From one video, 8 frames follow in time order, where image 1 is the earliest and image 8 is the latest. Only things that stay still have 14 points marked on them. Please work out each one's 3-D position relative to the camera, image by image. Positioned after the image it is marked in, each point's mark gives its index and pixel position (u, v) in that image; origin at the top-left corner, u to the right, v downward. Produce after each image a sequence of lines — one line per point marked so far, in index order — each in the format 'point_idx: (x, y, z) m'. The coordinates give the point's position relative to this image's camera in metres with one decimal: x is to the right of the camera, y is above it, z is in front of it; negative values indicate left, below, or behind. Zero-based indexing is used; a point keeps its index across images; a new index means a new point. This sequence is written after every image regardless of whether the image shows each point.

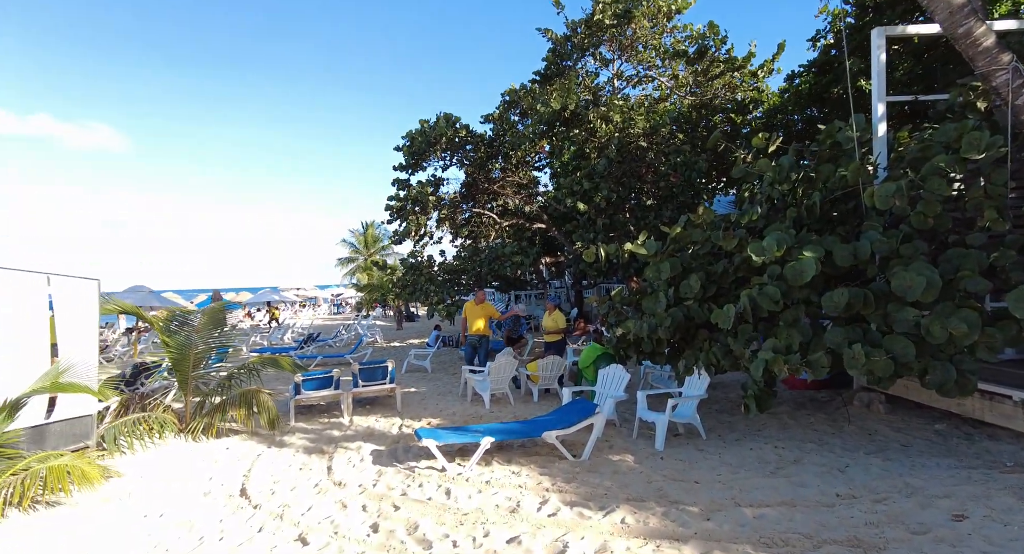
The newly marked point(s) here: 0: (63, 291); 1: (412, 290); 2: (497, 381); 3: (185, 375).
0: (-4.7, -0.2, +5.7) m
1: (-2.3, -0.3, +13.2) m
2: (-0.2, -1.5, +8.1) m
3: (-4.2, -1.2, +7.0) m
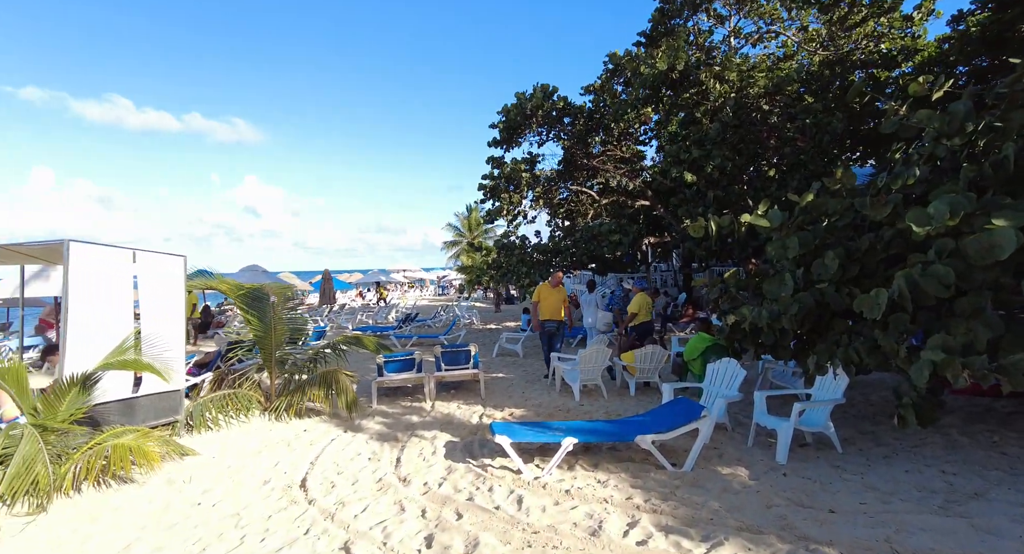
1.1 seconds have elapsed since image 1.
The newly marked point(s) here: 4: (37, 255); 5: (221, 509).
0: (-3.8, +0.1, +5.8) m
1: (-0.1, +0.1, +12.7) m
2: (+1.0, -1.3, +7.4) m
3: (-3.1, -1.0, +7.0) m
4: (-4.5, +0.2, +5.2) m
5: (-2.1, -1.6, +3.9) m
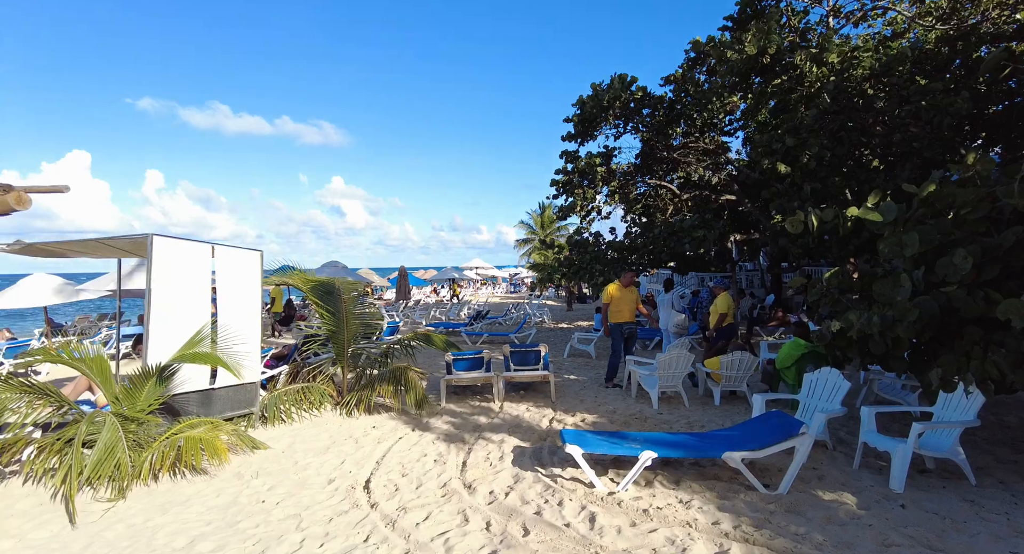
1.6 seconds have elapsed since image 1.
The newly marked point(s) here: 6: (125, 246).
0: (-3.0, +0.2, +5.9) m
1: (+1.5, +0.2, +12.2) m
2: (+1.9, -1.2, +6.8) m
3: (-2.2, -0.9, +7.0) m
4: (-3.8, +0.3, +5.4) m
5: (-1.6, -1.6, +3.8) m
6: (-3.7, +0.3, +5.3) m
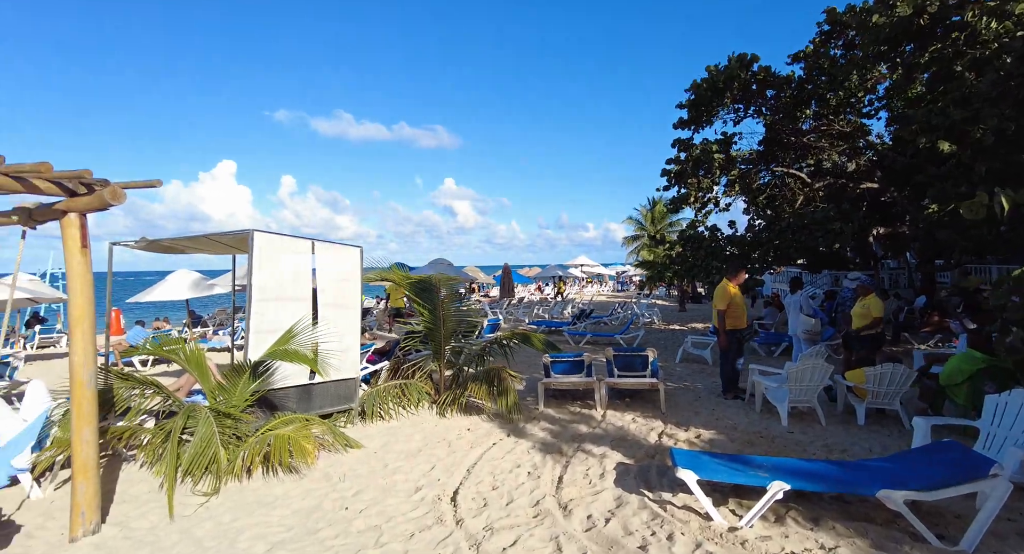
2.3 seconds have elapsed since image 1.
0: (-2.0, +0.2, +5.9) m
1: (+3.7, +0.2, +11.3) m
2: (+3.1, -1.2, +5.9) m
3: (-0.9, -0.9, +6.9) m
4: (-2.8, +0.3, +5.6) m
5: (-0.9, -1.6, +3.6) m
6: (-2.8, +0.3, +5.5) m
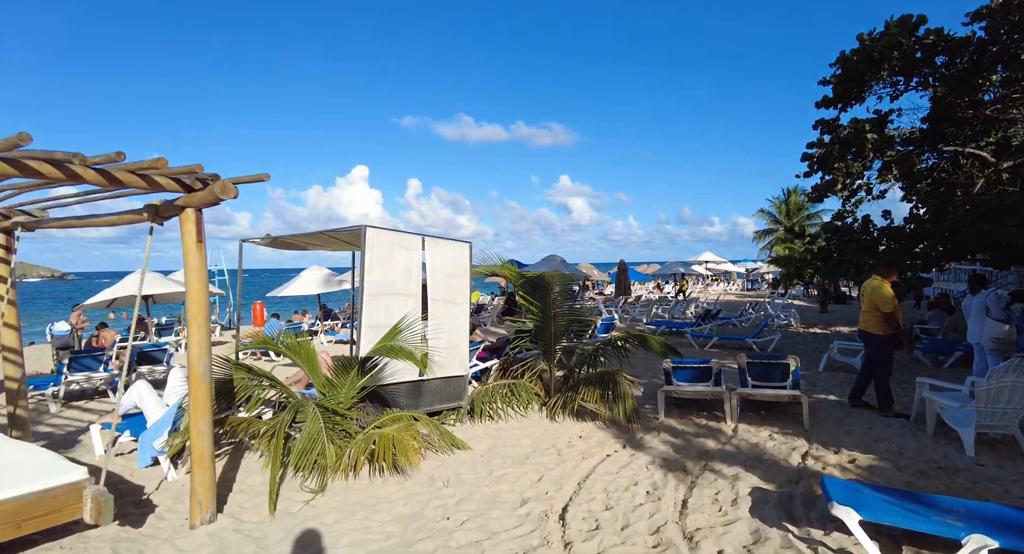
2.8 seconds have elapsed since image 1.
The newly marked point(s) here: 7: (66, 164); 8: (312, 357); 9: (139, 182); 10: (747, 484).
0: (-0.8, +0.2, +5.8) m
1: (+5.9, +0.3, +9.9) m
2: (+4.2, -1.2, +4.8) m
3: (+0.4, -0.8, +6.5) m
4: (-1.7, +0.4, +5.6) m
5: (-0.3, -1.5, +3.3) m
6: (-1.6, +0.4, +5.5) m
7: (-2.2, +0.6, +2.8) m
8: (-1.6, -0.6, +4.3) m
9: (-2.0, +0.5, +3.0) m
10: (+1.8, -1.6, +4.2) m
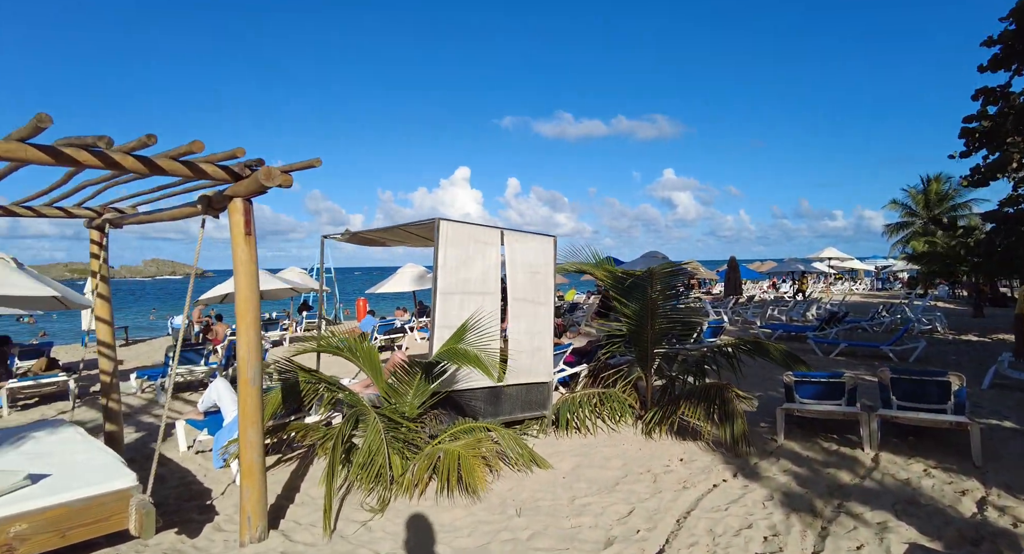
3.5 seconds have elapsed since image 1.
0: (+0.1, +0.3, +5.3) m
1: (+7.3, +0.3, +8.1) m
2: (+4.7, -1.2, +3.4) m
3: (+1.4, -0.8, +5.8) m
4: (-0.9, +0.4, +5.3) m
5: (+0.1, -1.5, +2.8) m
6: (-0.8, +0.4, +5.2) m
7: (-1.9, +0.6, +2.6) m
8: (-1.0, -0.6, +4.0) m
9: (-1.7, +0.5, +2.8) m
10: (+2.3, -1.6, +3.3) m
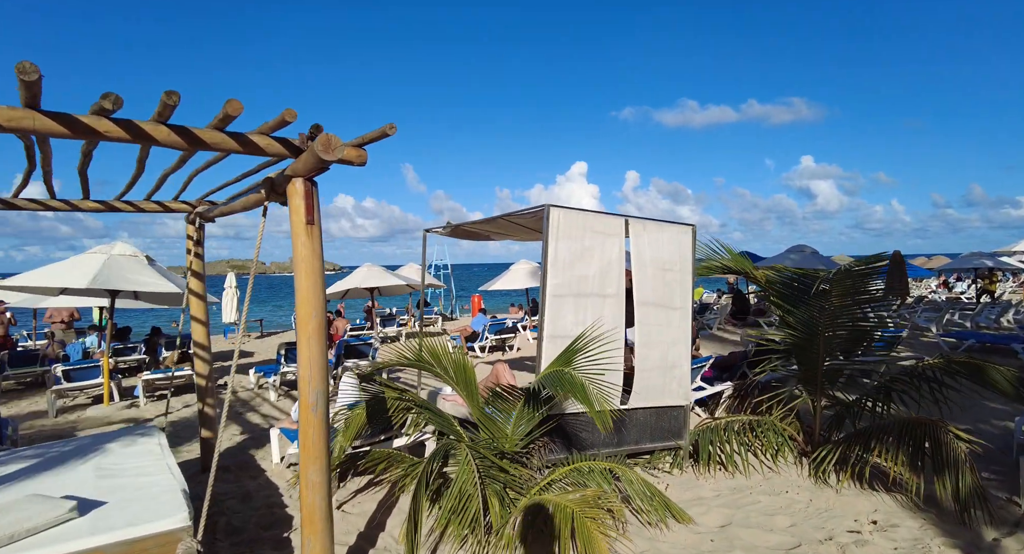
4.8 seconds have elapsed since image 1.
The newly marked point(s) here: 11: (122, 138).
0: (+1.1, +0.3, +4.3) m
1: (+8.8, +0.3, +5.6) m
2: (+5.2, -1.2, +1.5) m
3: (+2.5, -0.8, +4.6) m
4: (+0.2, +0.4, +4.5) m
5: (+0.6, -1.5, +1.9) m
6: (+0.2, +0.4, +4.4) m
7: (-1.4, +0.6, +2.1) m
8: (-0.2, -0.6, +3.3) m
9: (-1.2, +0.5, +2.2) m
10: (+2.9, -1.6, +1.9) m
11: (-1.5, +0.5, +2.1) m
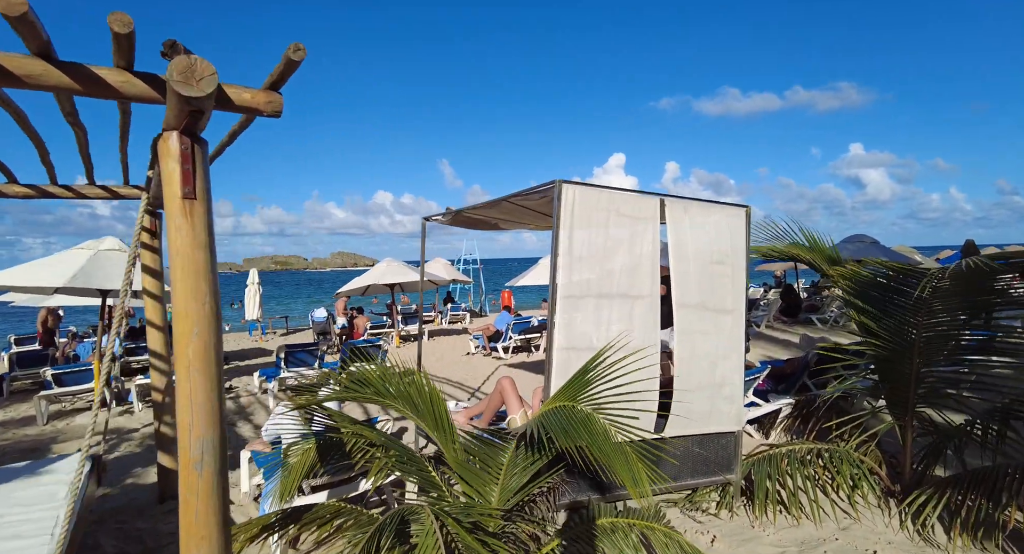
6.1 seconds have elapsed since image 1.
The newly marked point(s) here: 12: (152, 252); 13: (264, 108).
0: (+1.1, +0.3, +3.5) m
1: (+8.9, +0.4, +4.2) m
2: (+5.1, -1.2, +0.4) m
3: (+2.5, -0.7, +3.6) m
4: (+0.2, +0.5, +3.7) m
5: (+0.5, -1.5, +1.0) m
6: (+0.2, +0.5, +3.6) m
7: (-1.5, +0.6, +1.4) m
8: (-0.2, -0.6, +2.5) m
9: (-1.2, +0.5, +1.5) m
10: (+2.7, -1.6, +0.9) m
11: (-1.6, +0.5, +1.4) m
12: (-2.4, +0.2, +3.7) m
13: (-0.8, +0.5, +1.8) m
